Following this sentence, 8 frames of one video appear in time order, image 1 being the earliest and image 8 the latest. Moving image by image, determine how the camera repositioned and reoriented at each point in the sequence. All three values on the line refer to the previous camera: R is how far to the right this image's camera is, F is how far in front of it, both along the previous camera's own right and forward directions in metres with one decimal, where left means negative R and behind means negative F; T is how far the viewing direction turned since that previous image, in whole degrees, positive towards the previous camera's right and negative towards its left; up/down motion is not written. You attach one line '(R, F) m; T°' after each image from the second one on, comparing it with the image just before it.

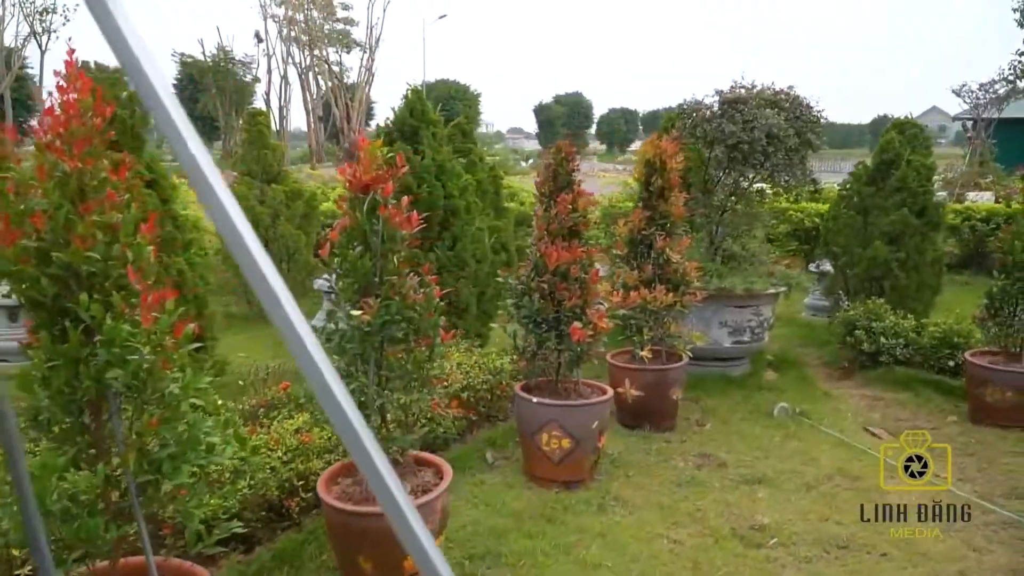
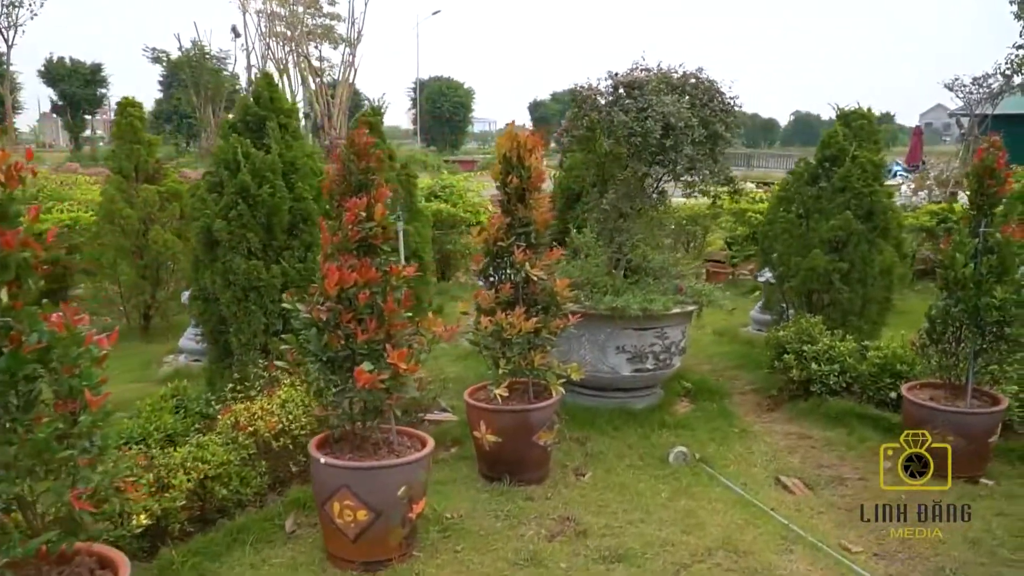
(+0.8, +0.9) m; 0°
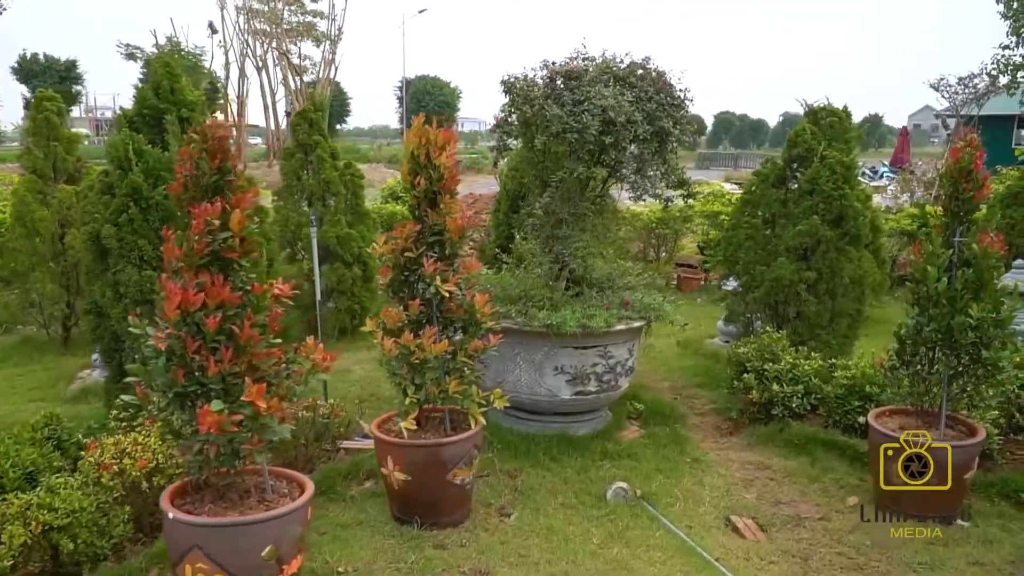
(+0.3, +0.5) m; +1°
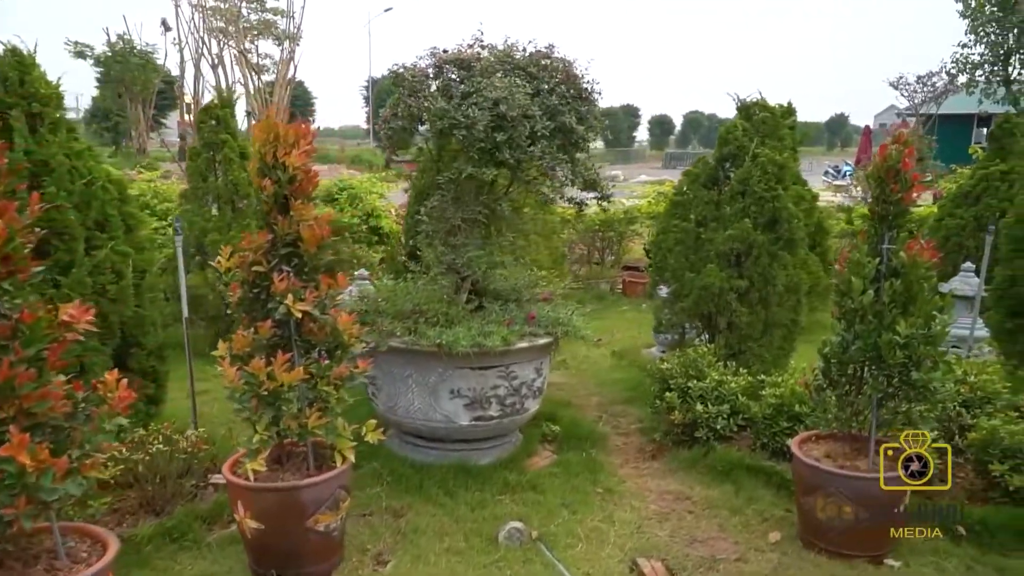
(+0.4, +0.4) m; +2°
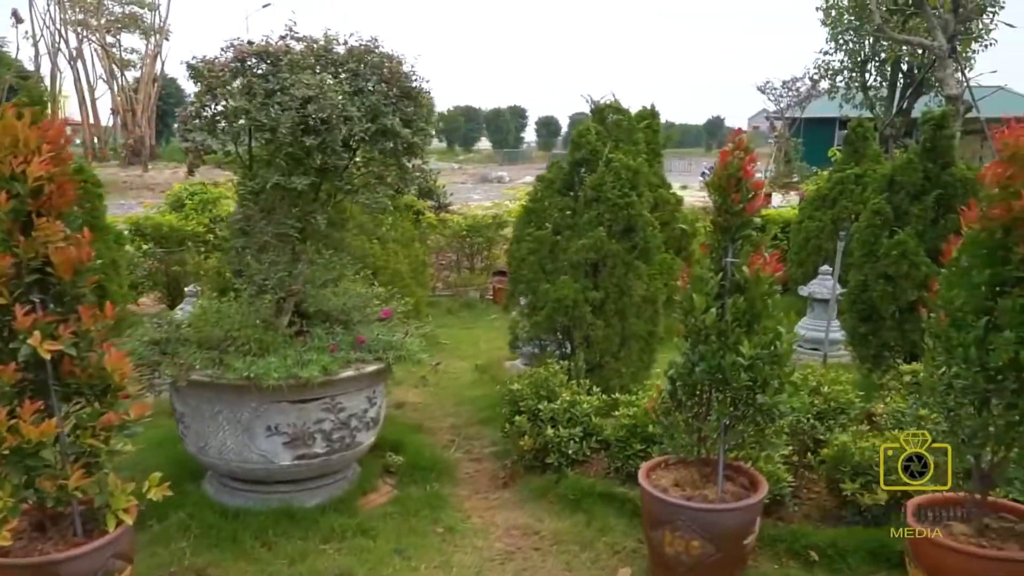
(+0.3, +0.3) m; +7°
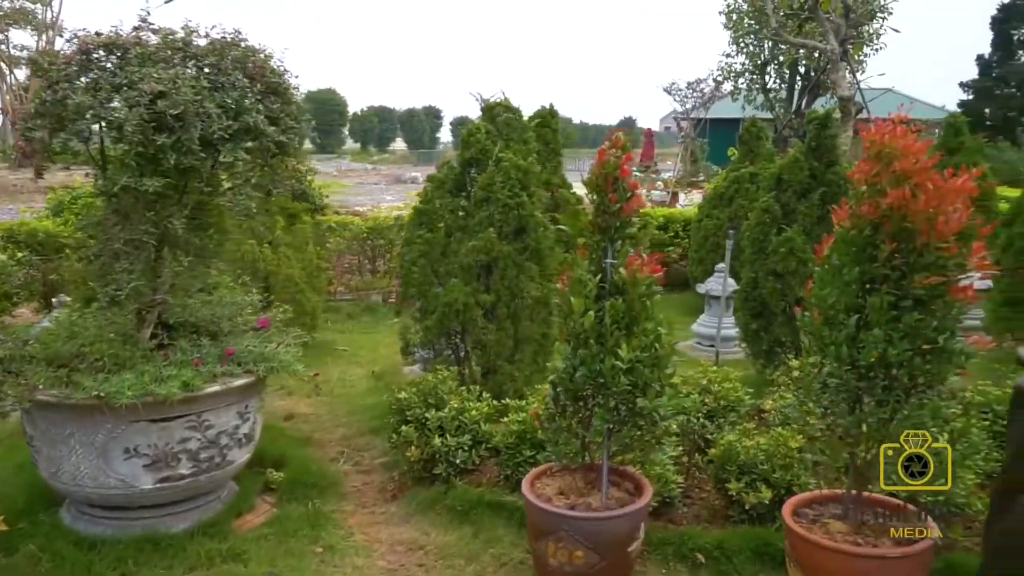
(+0.2, +0.1) m; +6°
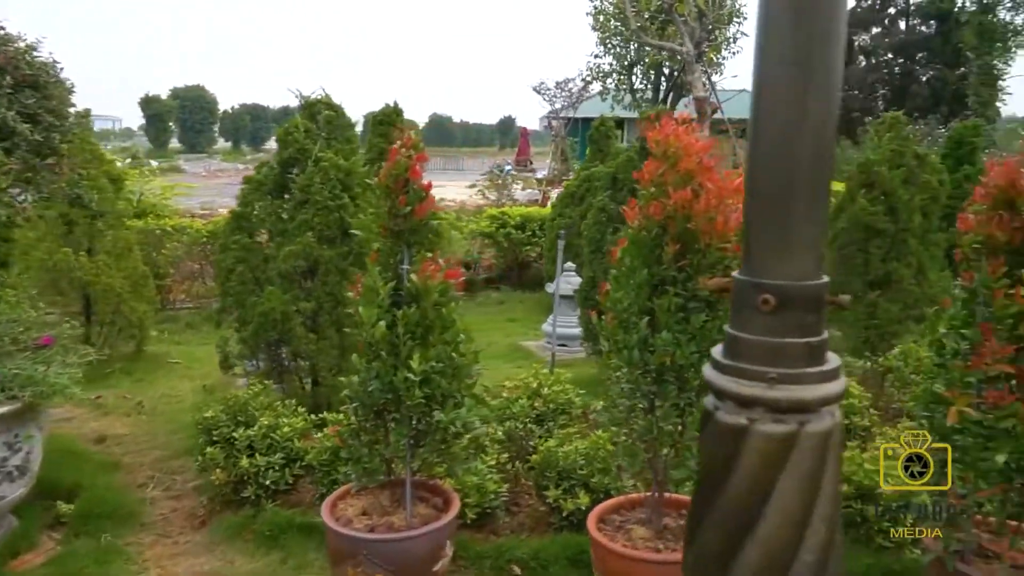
(+0.3, +0.1) m; +8°
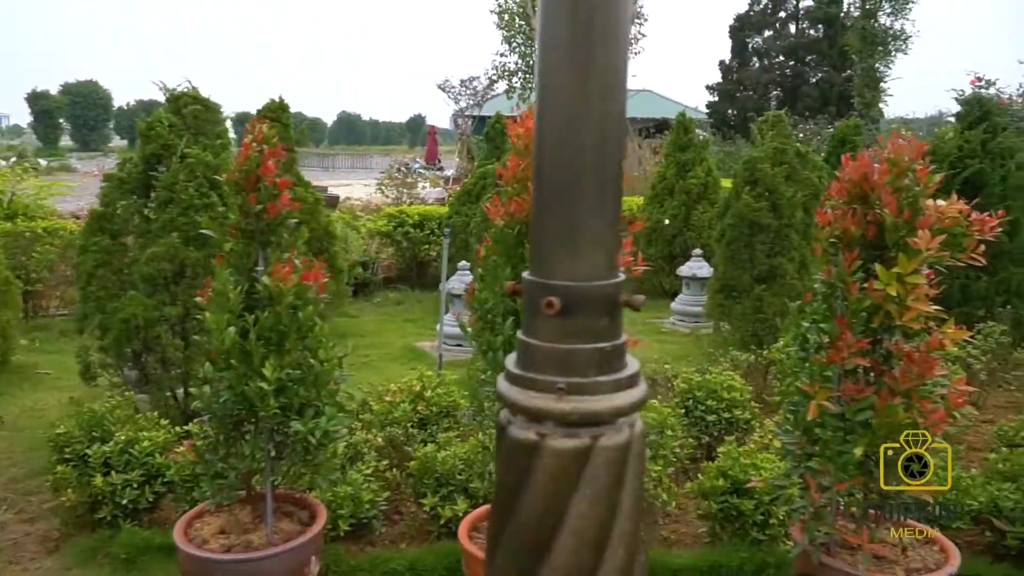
(+0.2, +0.1) m; +6°
